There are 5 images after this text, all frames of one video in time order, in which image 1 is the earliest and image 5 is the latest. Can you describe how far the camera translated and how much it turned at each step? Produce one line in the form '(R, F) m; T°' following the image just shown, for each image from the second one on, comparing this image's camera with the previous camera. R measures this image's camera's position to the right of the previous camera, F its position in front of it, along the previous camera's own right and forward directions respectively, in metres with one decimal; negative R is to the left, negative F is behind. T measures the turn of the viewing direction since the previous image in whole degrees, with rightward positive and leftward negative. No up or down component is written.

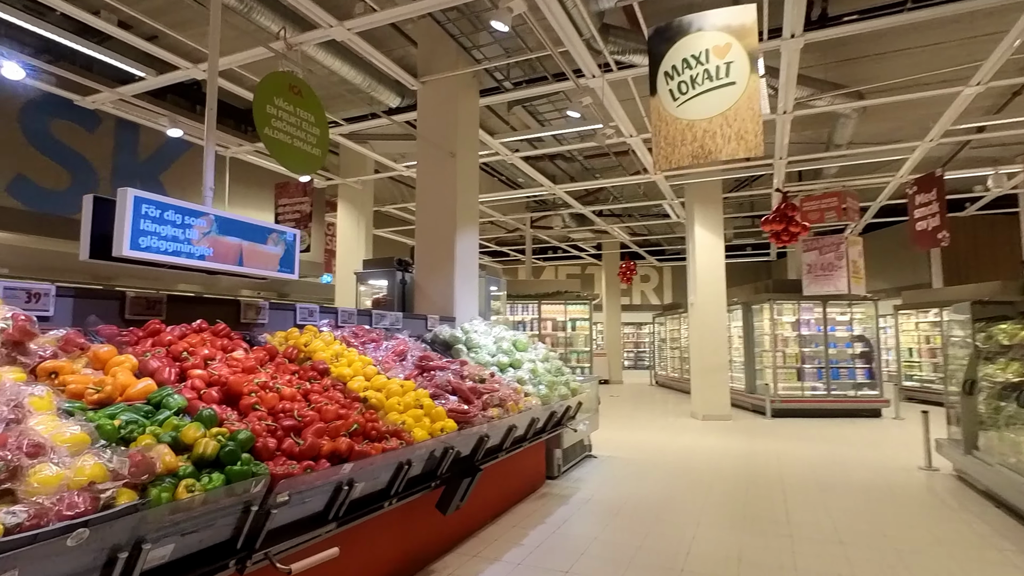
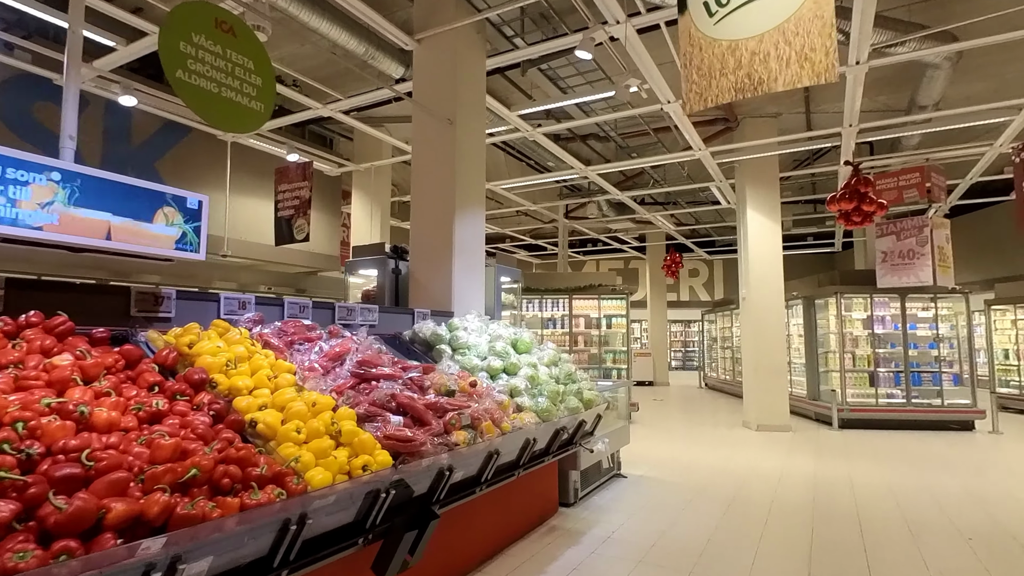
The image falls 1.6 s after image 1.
(+0.4, +0.9) m; -5°
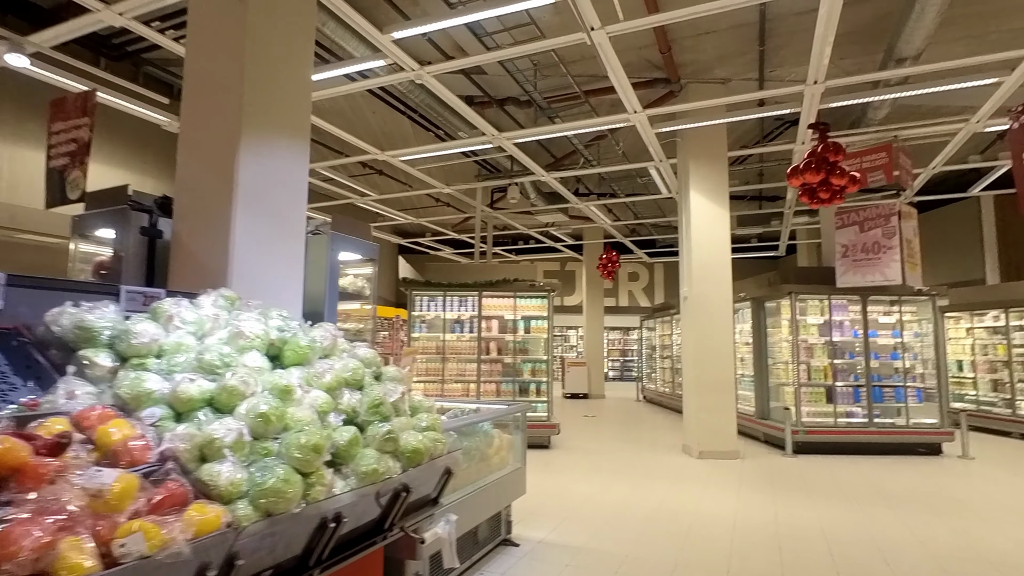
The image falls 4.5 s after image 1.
(+0.7, +1.7) m; +5°
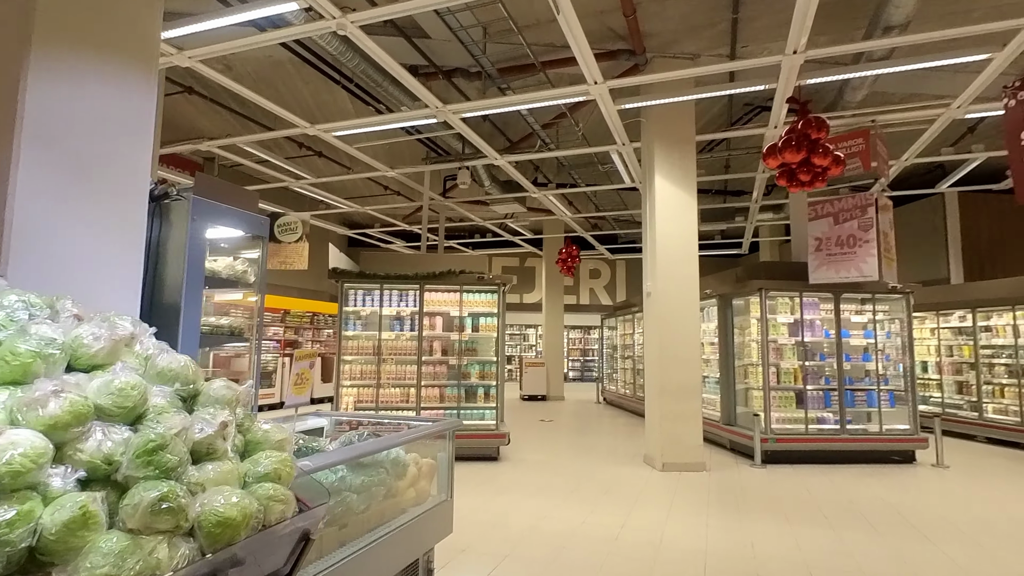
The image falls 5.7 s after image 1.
(+0.2, +0.8) m; +4°
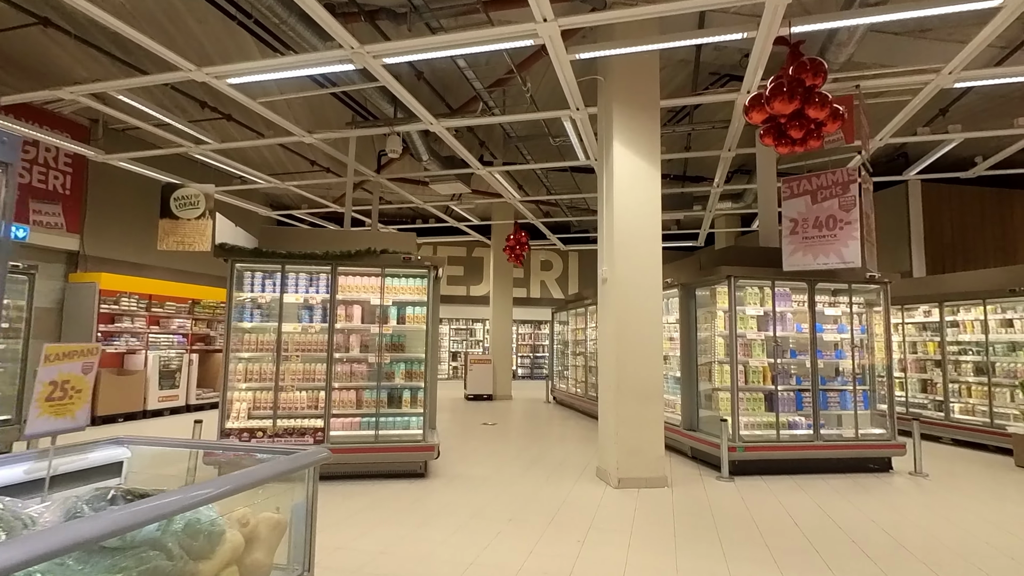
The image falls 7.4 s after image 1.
(+0.2, +1.1) m; +5°
